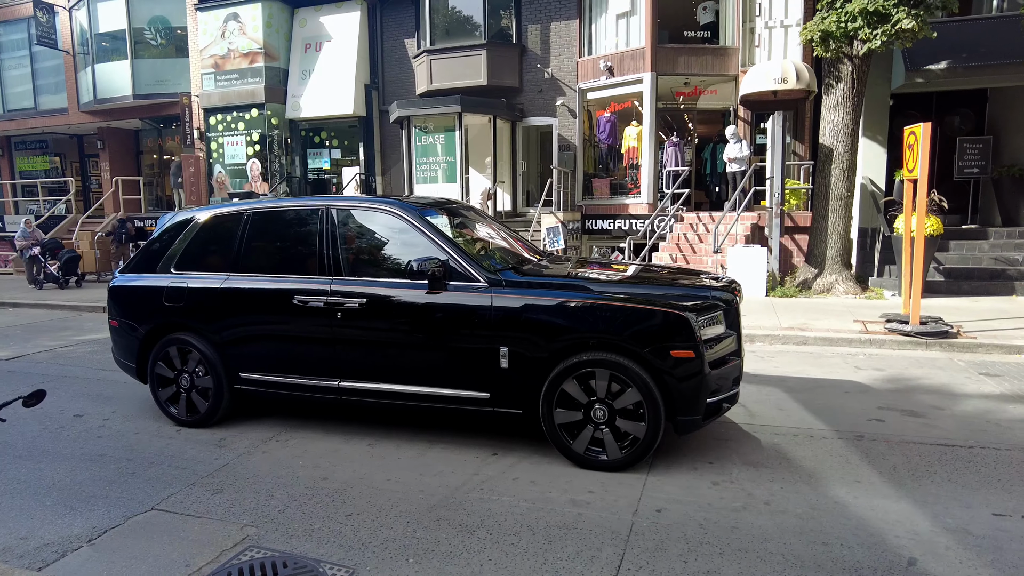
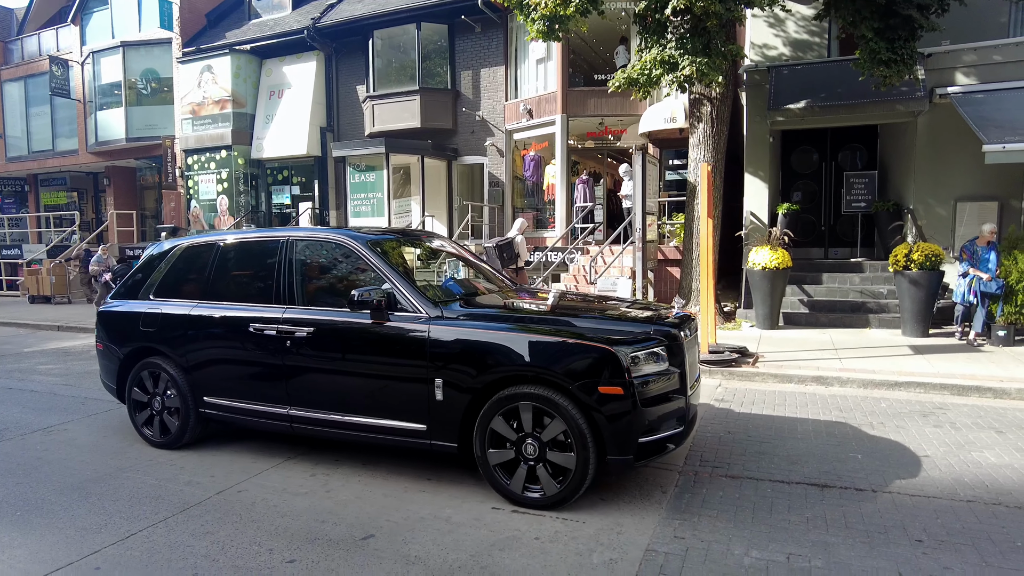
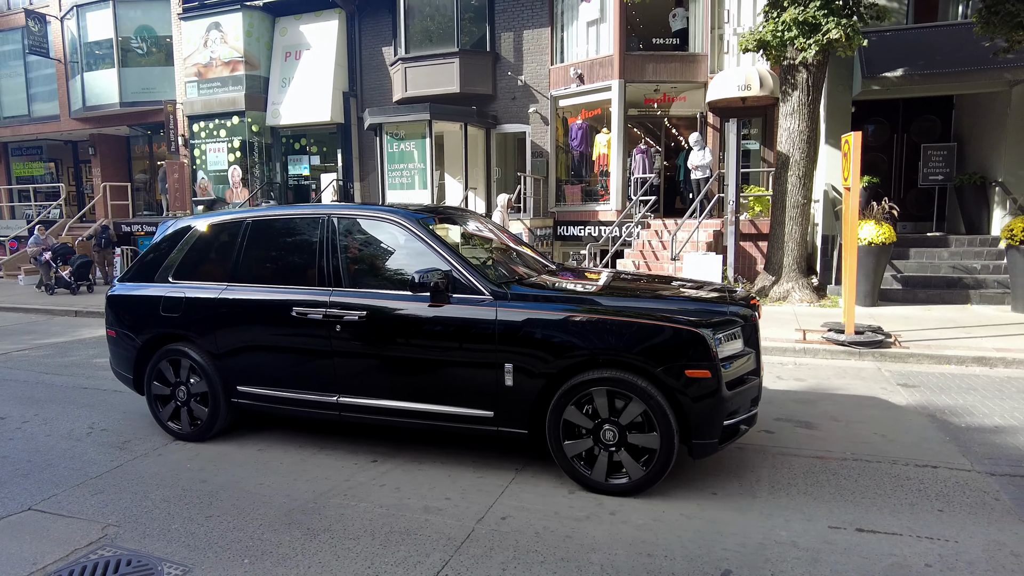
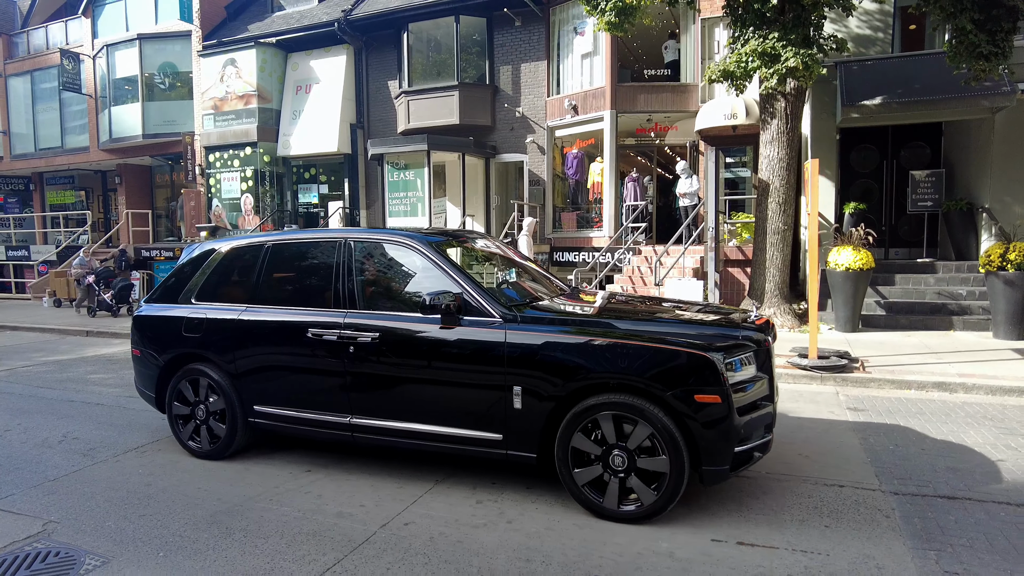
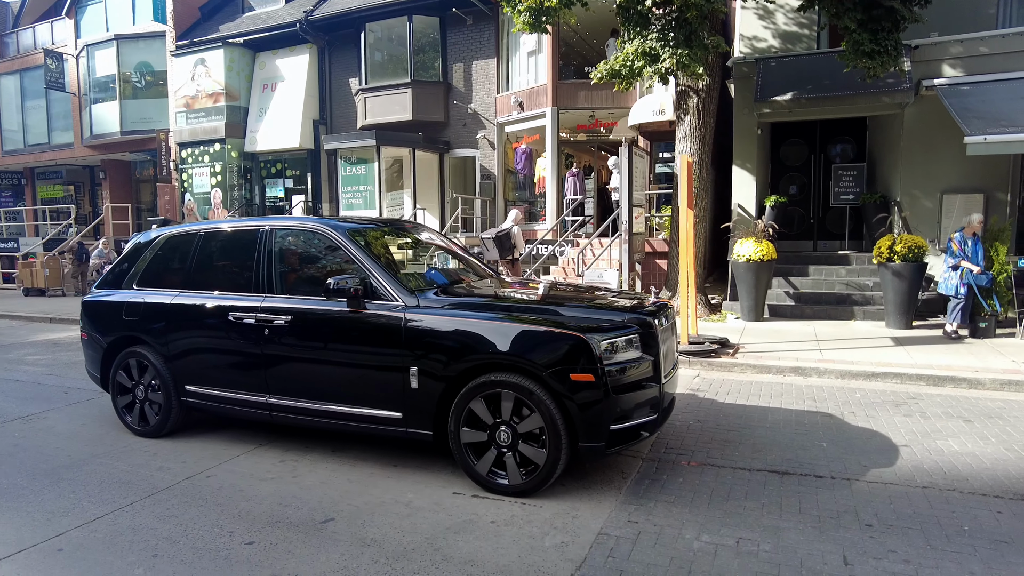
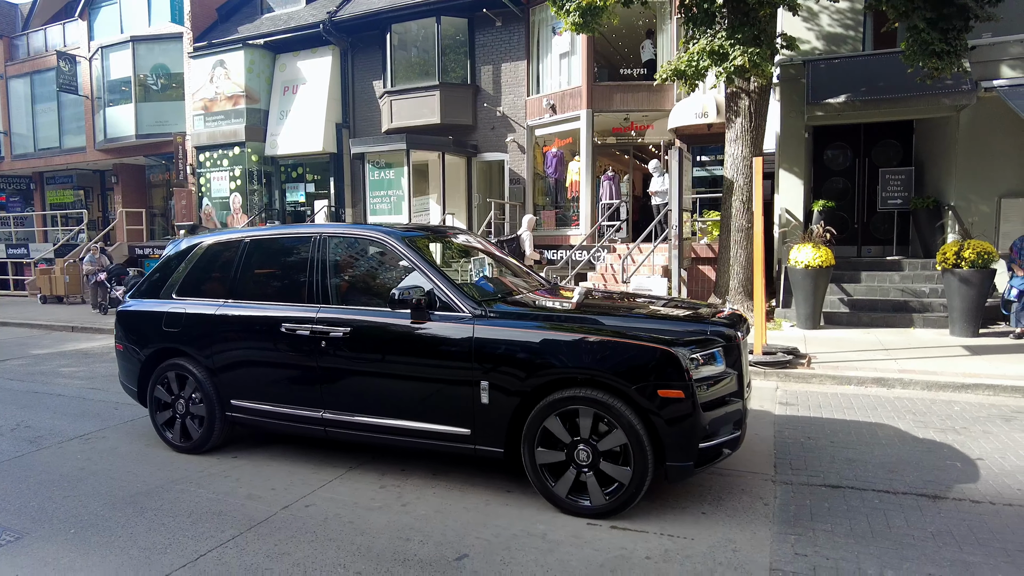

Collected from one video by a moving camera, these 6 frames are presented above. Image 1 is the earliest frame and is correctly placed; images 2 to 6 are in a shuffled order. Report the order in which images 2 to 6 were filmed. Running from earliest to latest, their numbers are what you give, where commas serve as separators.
3, 4, 6, 2, 5
